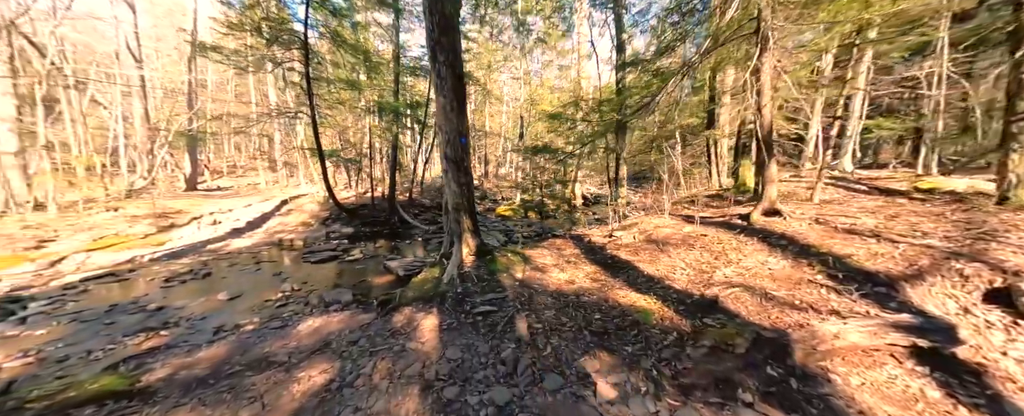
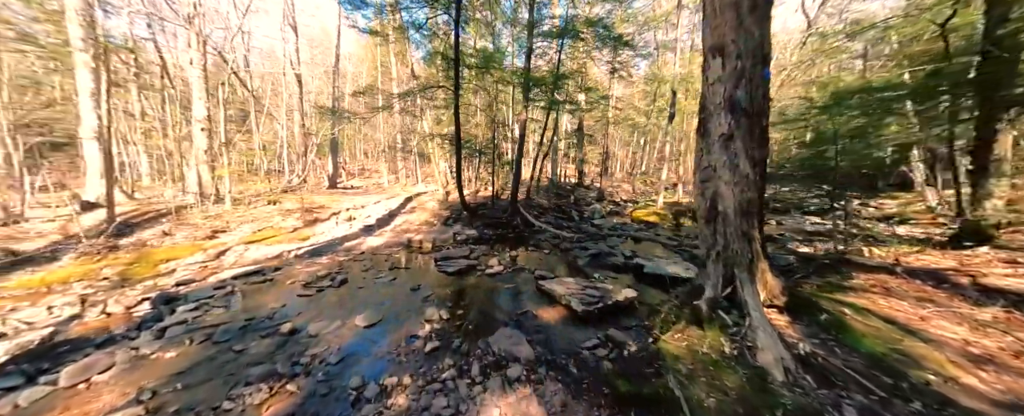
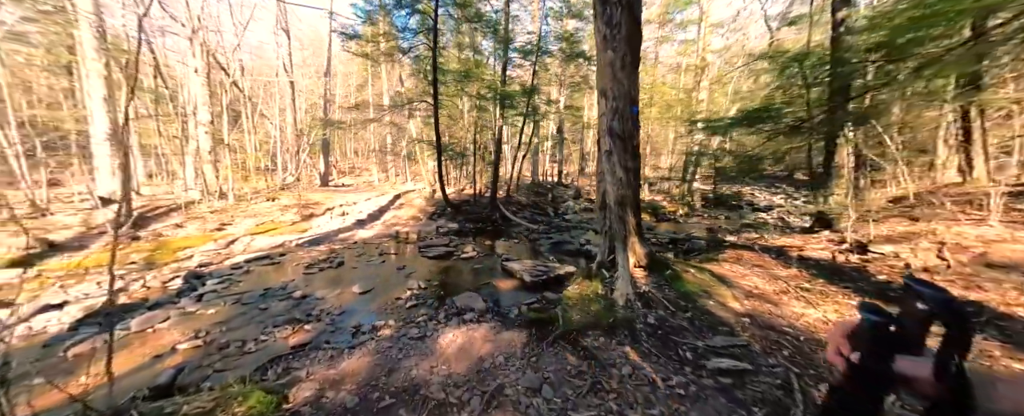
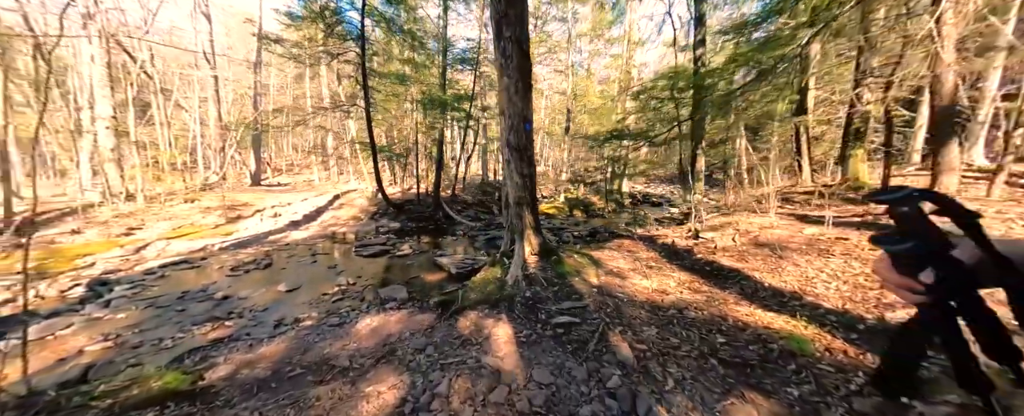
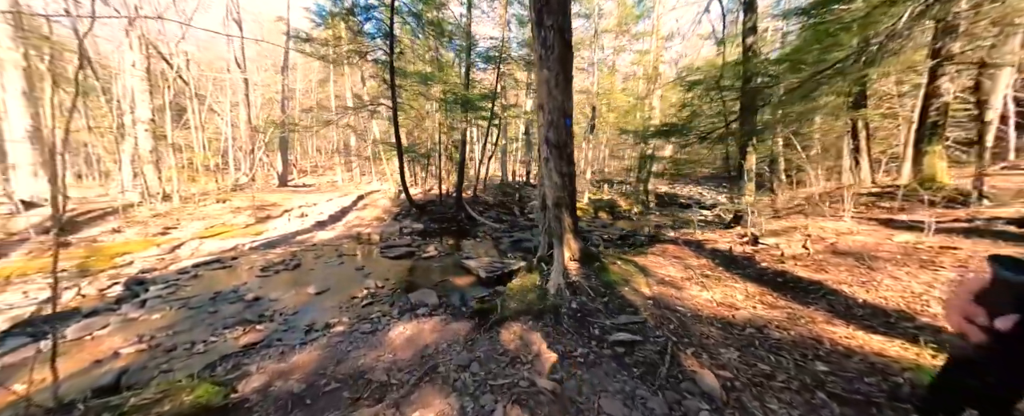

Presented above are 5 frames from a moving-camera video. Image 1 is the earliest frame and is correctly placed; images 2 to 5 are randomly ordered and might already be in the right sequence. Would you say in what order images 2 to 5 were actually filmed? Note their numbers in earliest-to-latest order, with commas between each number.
4, 5, 3, 2
